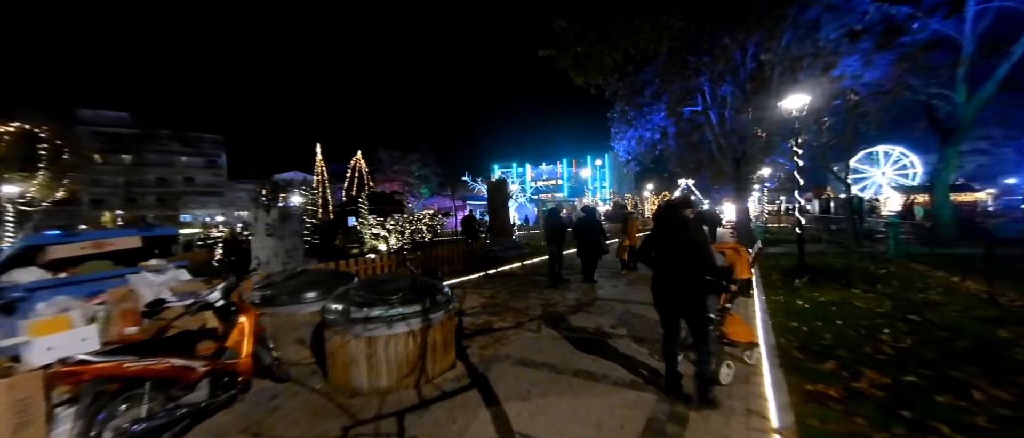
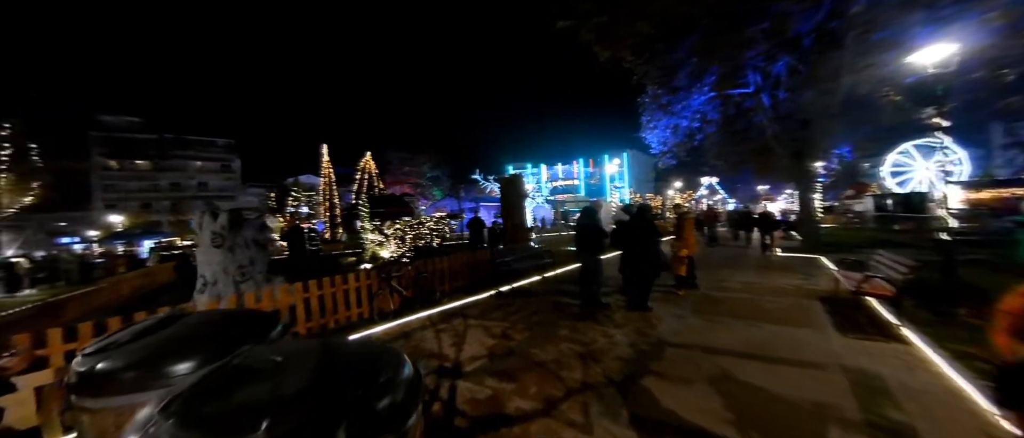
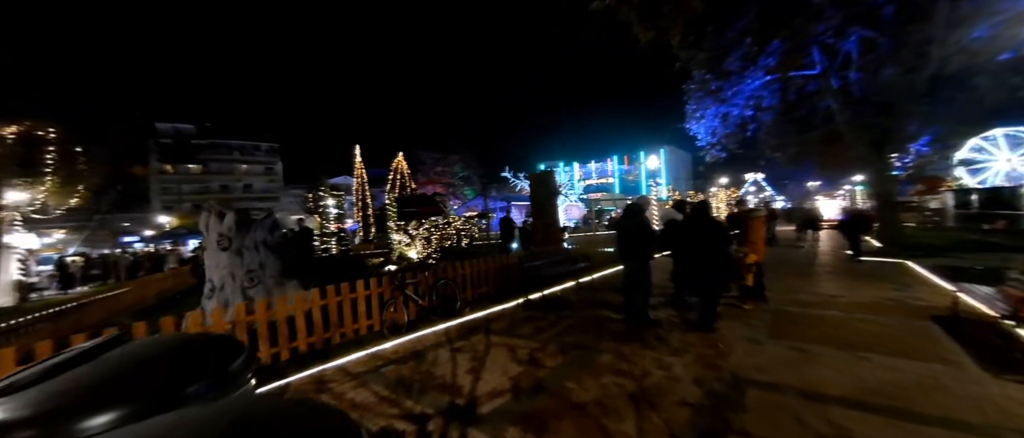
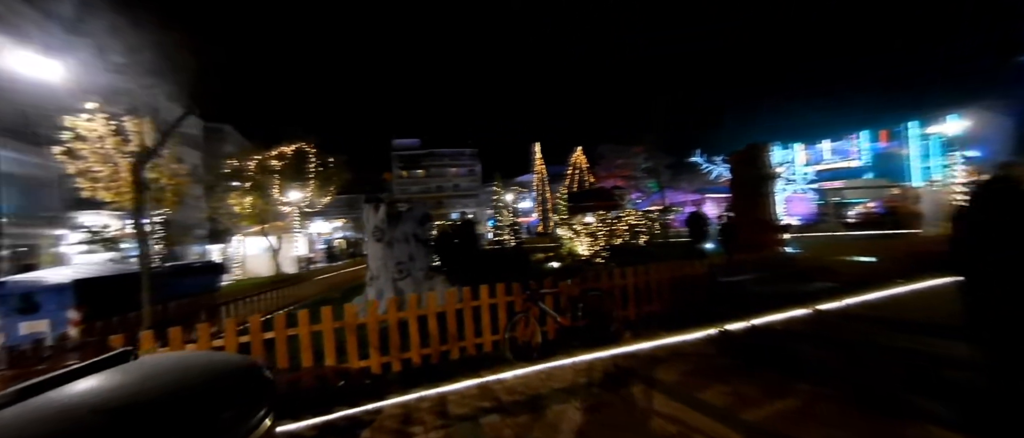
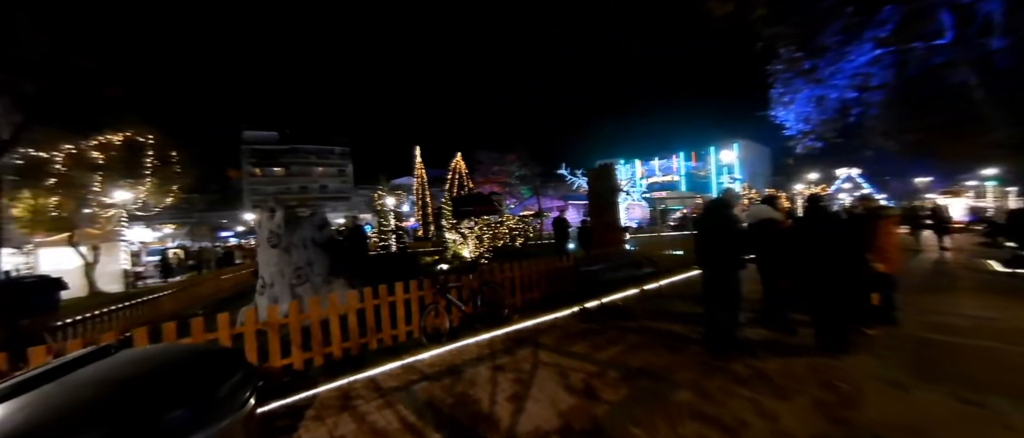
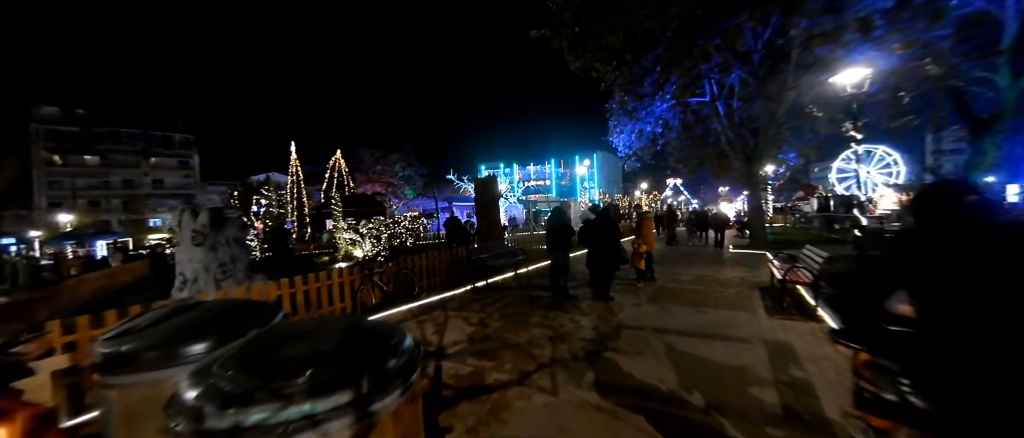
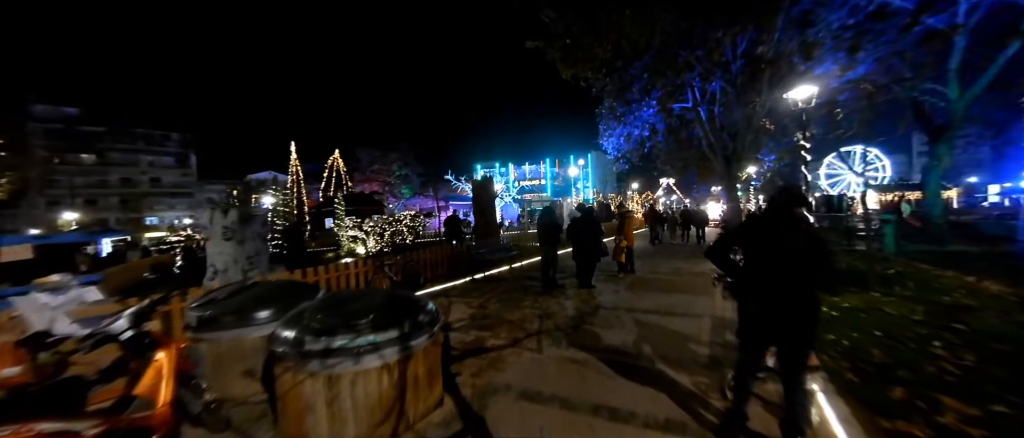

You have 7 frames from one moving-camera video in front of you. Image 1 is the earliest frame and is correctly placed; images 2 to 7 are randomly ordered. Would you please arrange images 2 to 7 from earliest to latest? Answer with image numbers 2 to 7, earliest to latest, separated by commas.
7, 6, 2, 3, 5, 4
